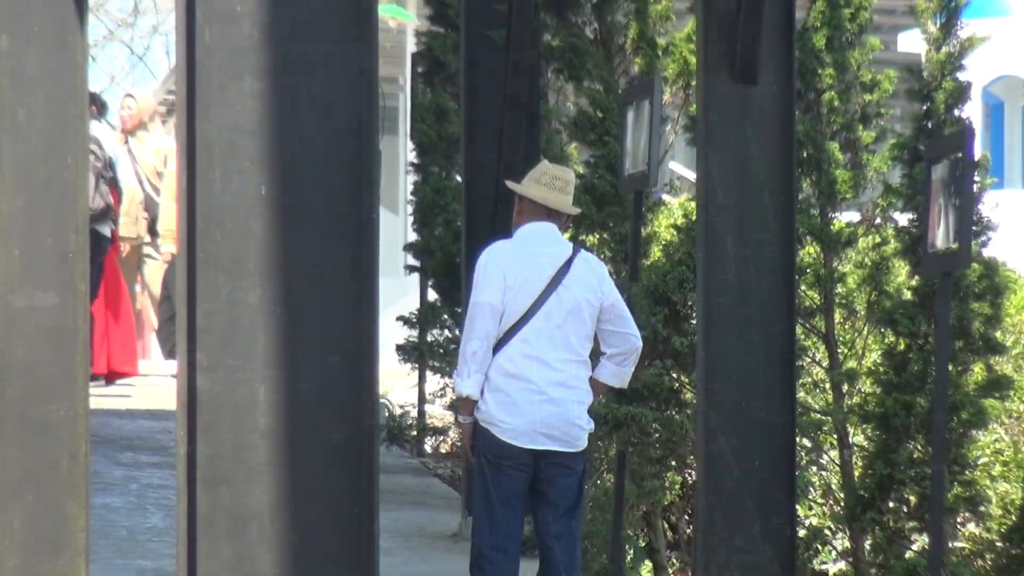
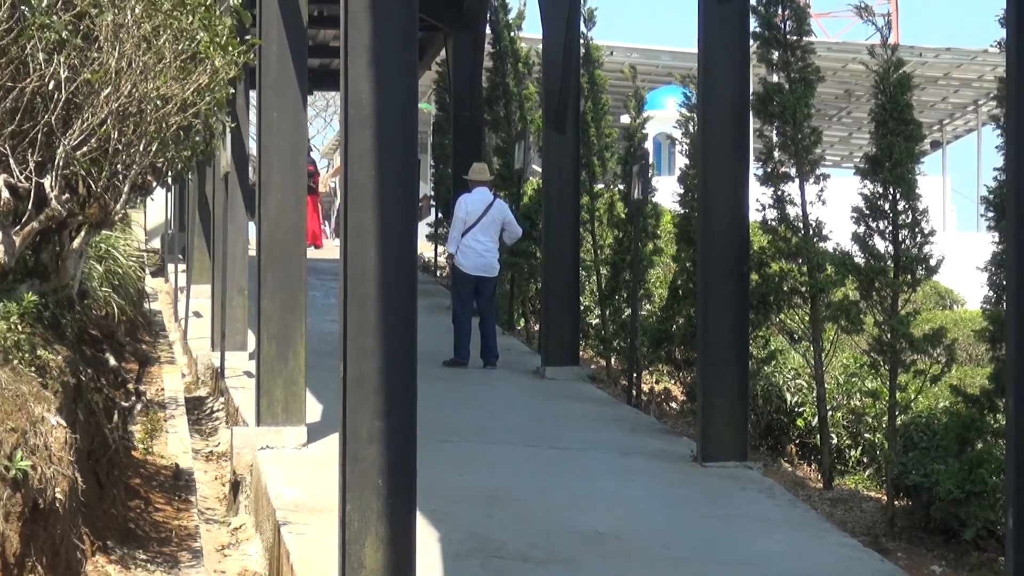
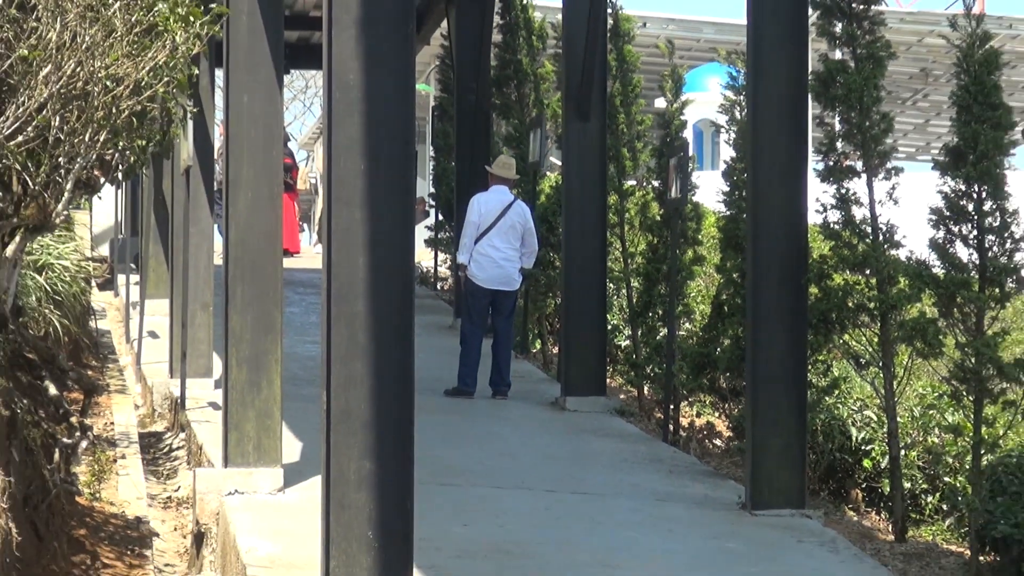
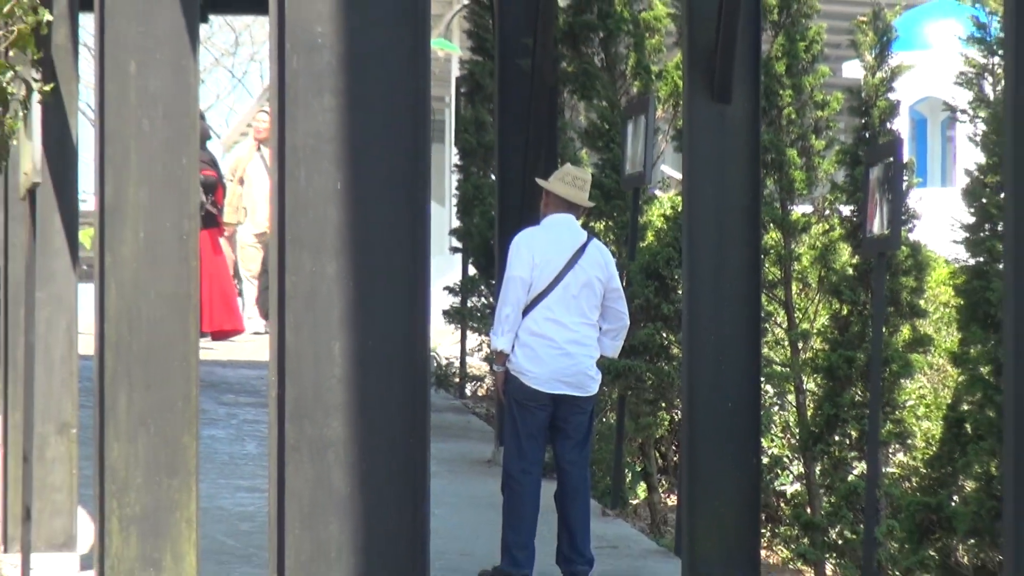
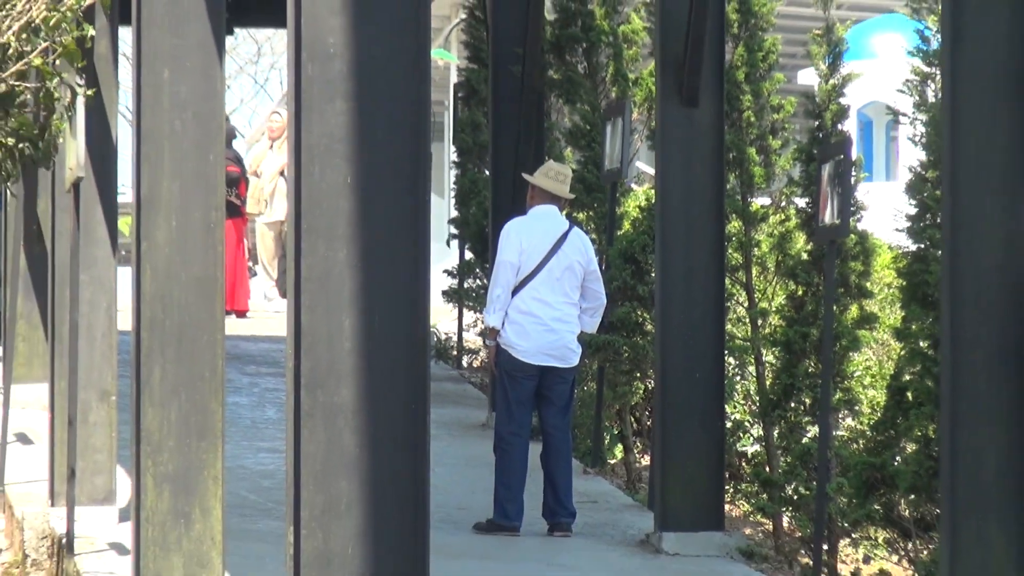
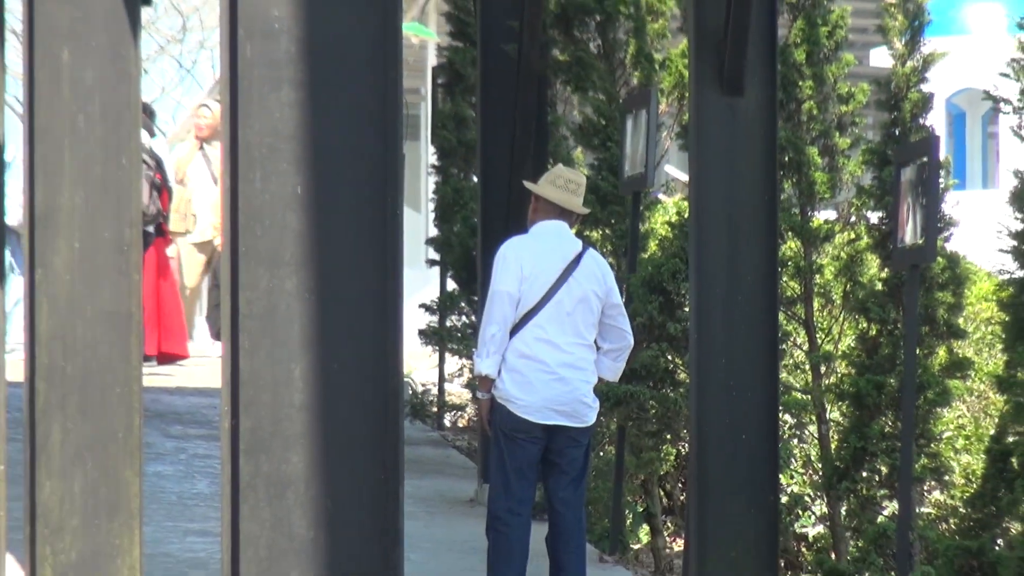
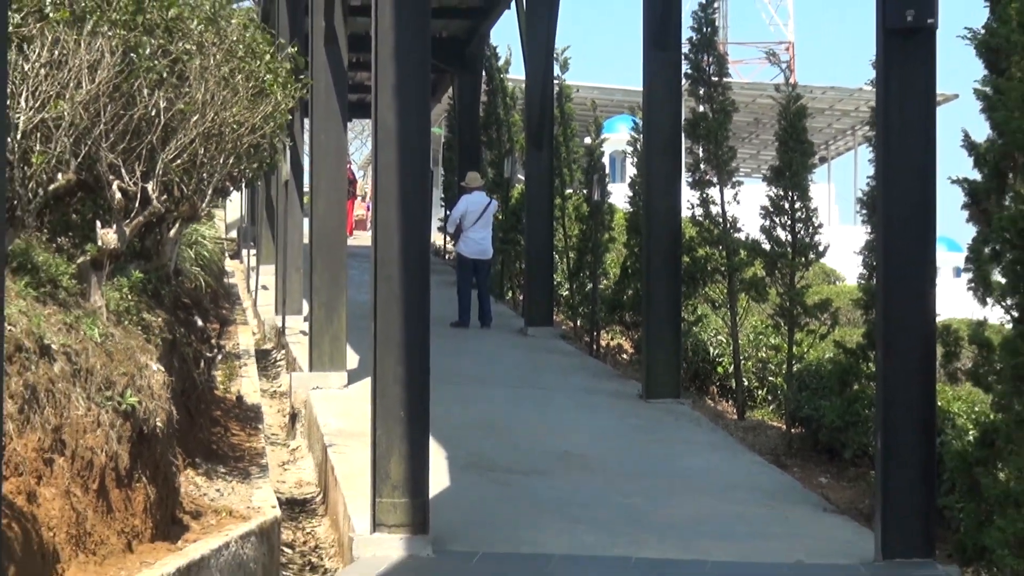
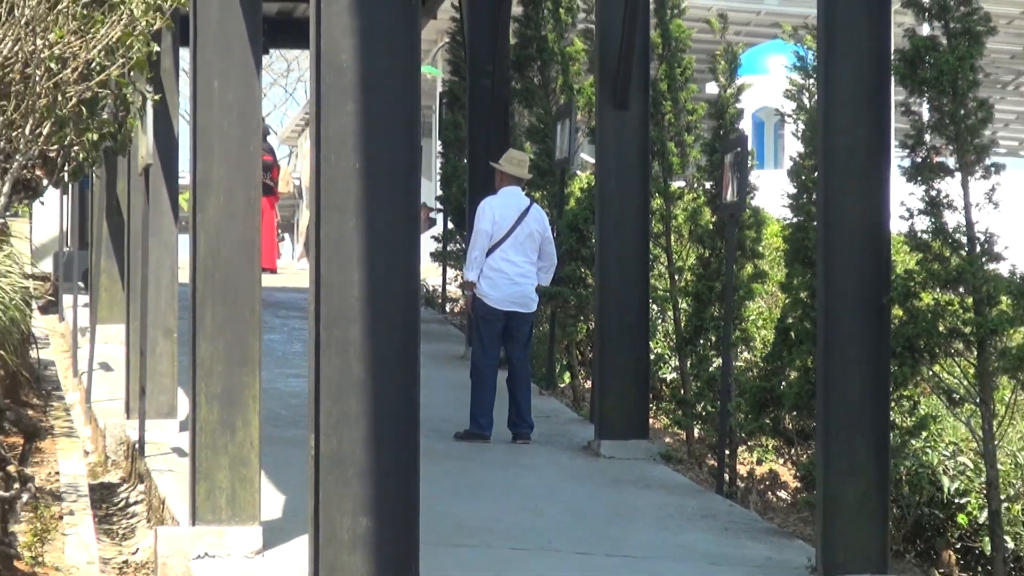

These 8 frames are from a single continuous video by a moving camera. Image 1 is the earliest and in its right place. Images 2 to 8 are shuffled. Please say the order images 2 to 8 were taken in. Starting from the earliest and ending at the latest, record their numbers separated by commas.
6, 4, 5, 8, 3, 2, 7
